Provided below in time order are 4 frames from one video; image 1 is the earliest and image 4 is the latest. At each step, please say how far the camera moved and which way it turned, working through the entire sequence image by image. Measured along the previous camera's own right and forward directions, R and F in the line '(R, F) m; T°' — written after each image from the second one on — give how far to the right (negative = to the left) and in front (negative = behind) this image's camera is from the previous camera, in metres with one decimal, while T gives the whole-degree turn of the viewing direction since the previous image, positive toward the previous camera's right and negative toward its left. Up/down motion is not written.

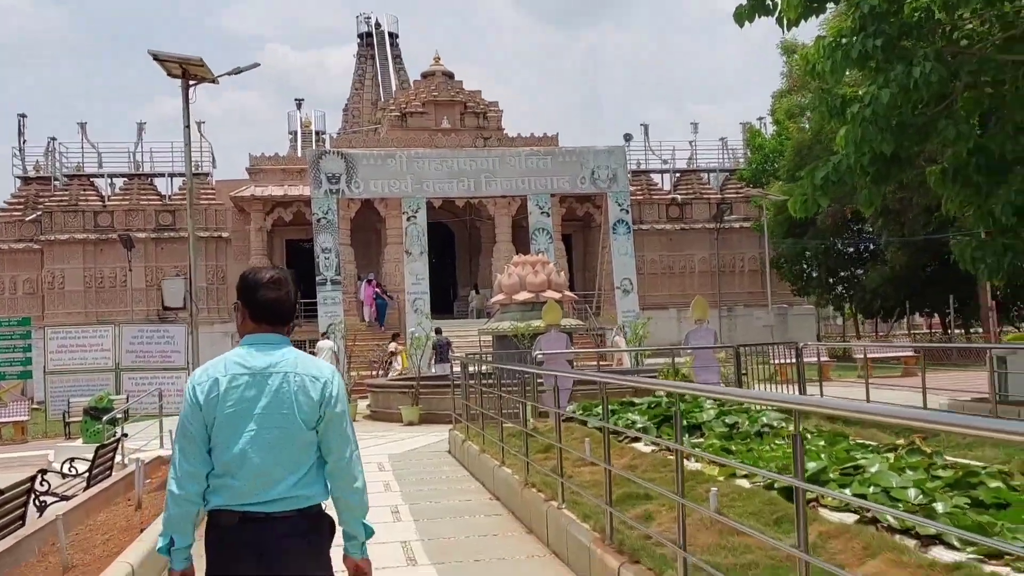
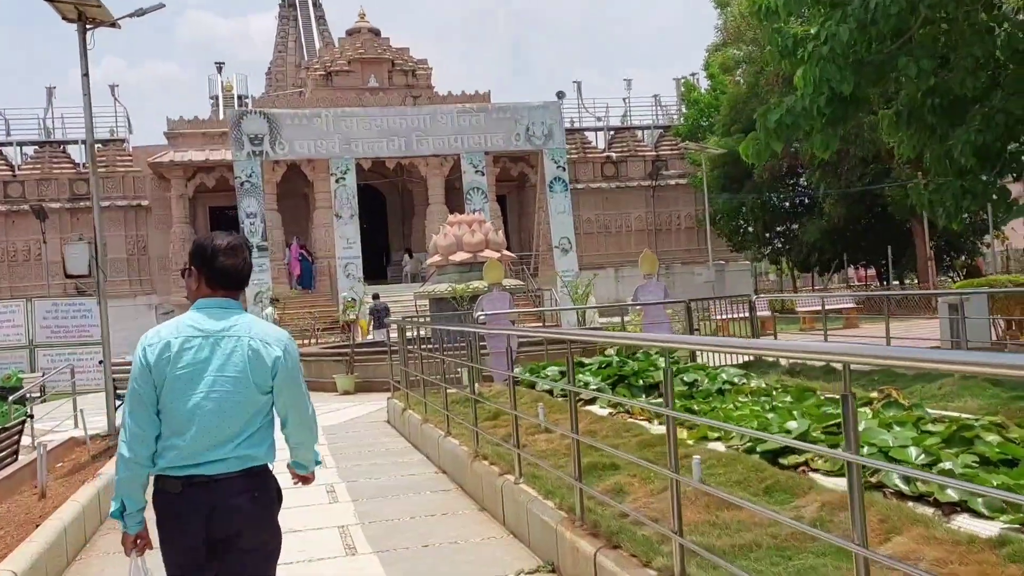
(-0.1, +0.6) m; +4°
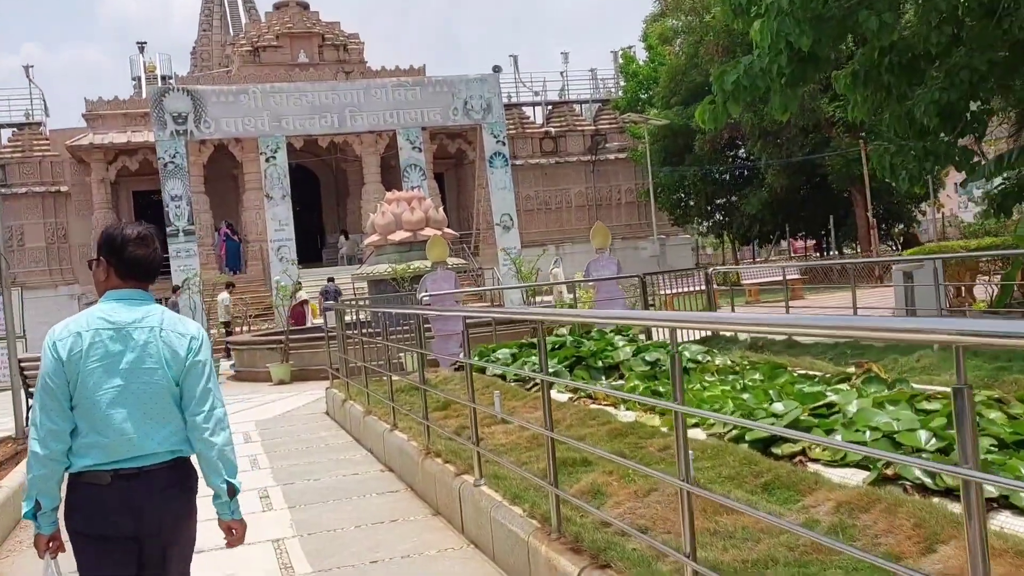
(-0.1, +0.5) m; +4°
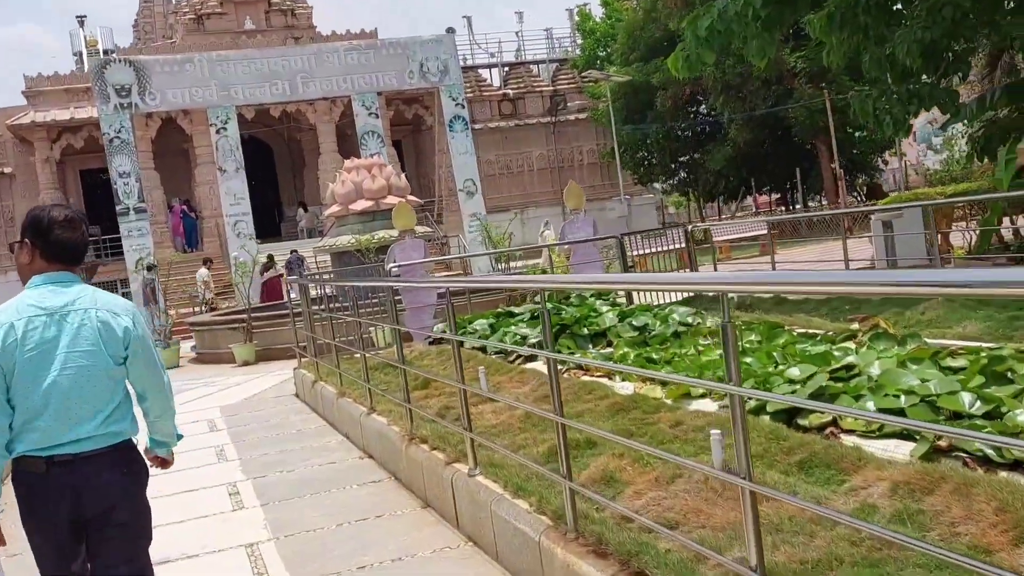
(-0.1, +0.4) m; +2°
